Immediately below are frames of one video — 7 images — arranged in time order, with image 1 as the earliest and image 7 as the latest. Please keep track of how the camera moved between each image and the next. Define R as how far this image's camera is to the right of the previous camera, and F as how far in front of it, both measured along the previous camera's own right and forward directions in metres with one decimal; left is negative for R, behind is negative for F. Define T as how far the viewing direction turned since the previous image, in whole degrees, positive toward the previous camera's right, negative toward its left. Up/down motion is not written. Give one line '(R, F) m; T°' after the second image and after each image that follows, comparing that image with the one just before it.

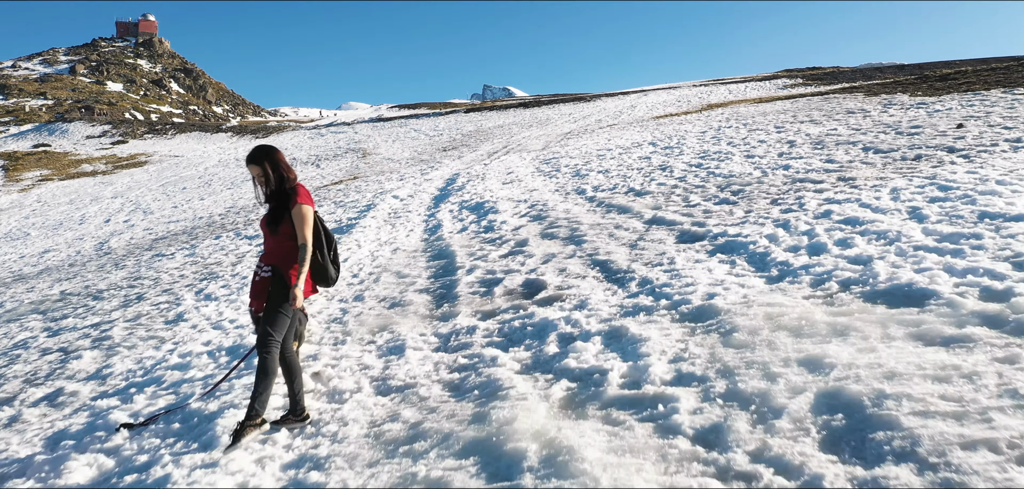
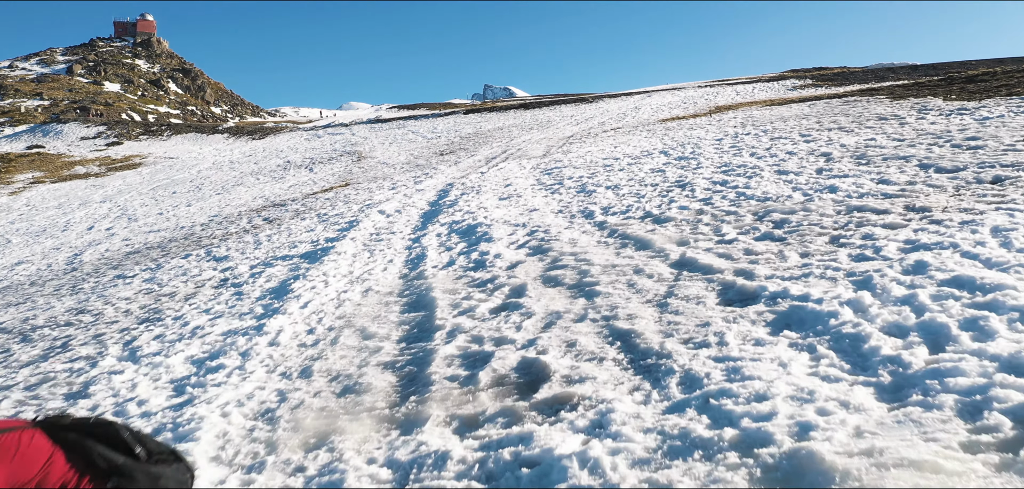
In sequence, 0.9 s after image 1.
(+0.1, +1.5) m; 0°
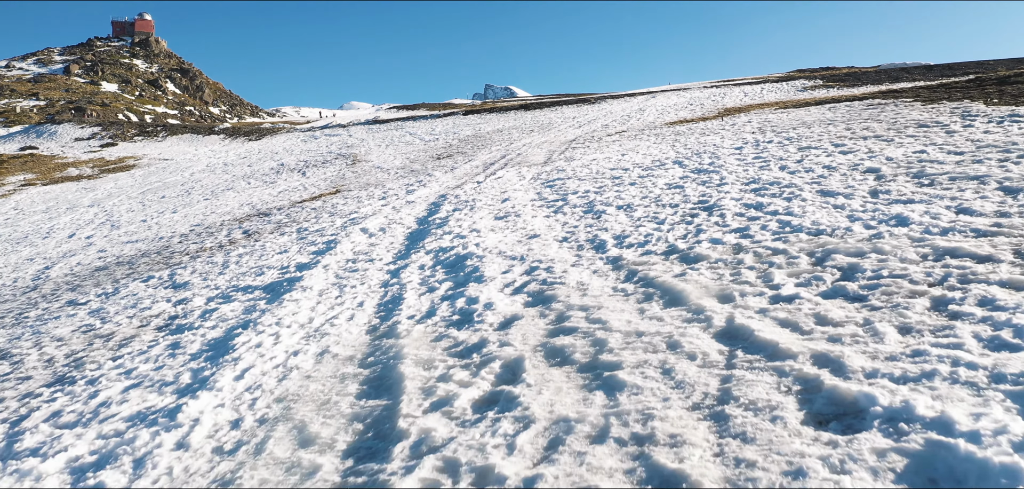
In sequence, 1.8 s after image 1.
(+0.1, +1.6) m; 0°
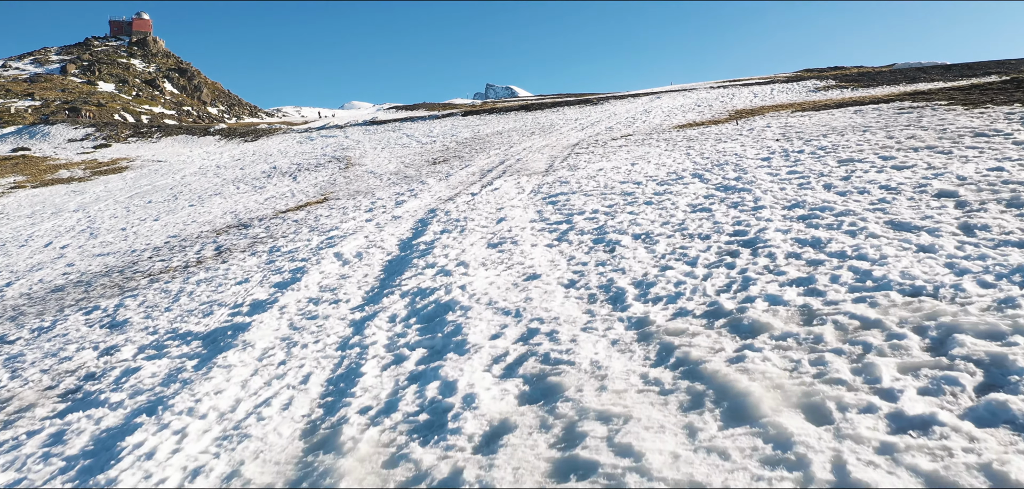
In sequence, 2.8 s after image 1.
(+0.1, +1.8) m; 0°
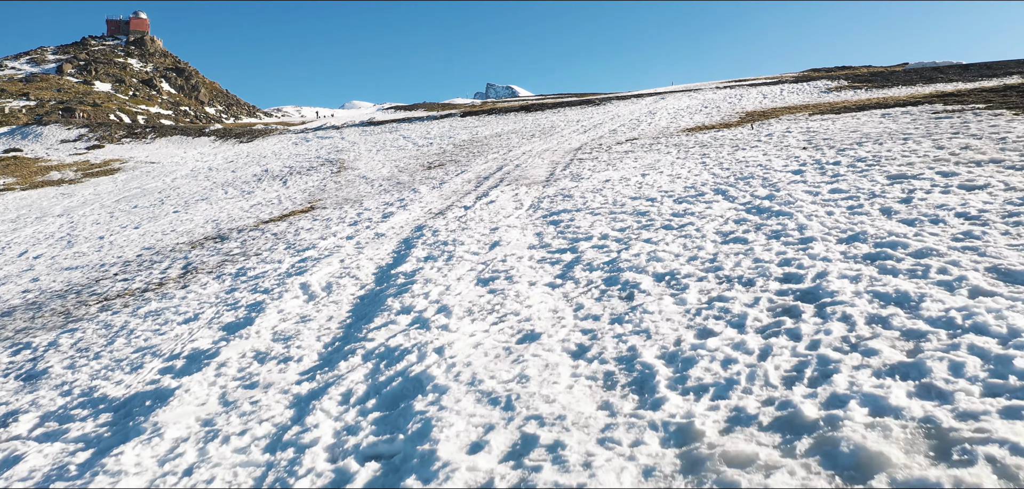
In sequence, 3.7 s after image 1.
(+0.1, +1.7) m; 0°
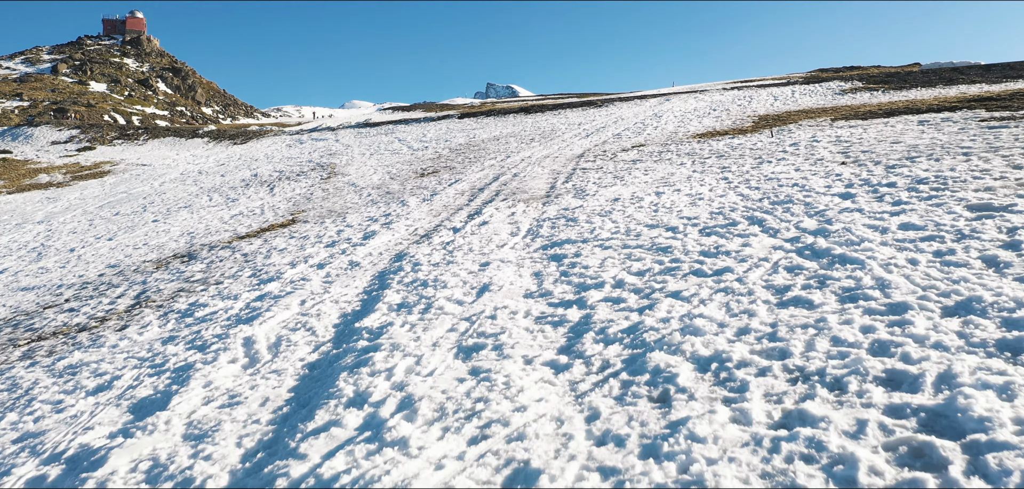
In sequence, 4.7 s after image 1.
(+0.1, +2.0) m; 0°
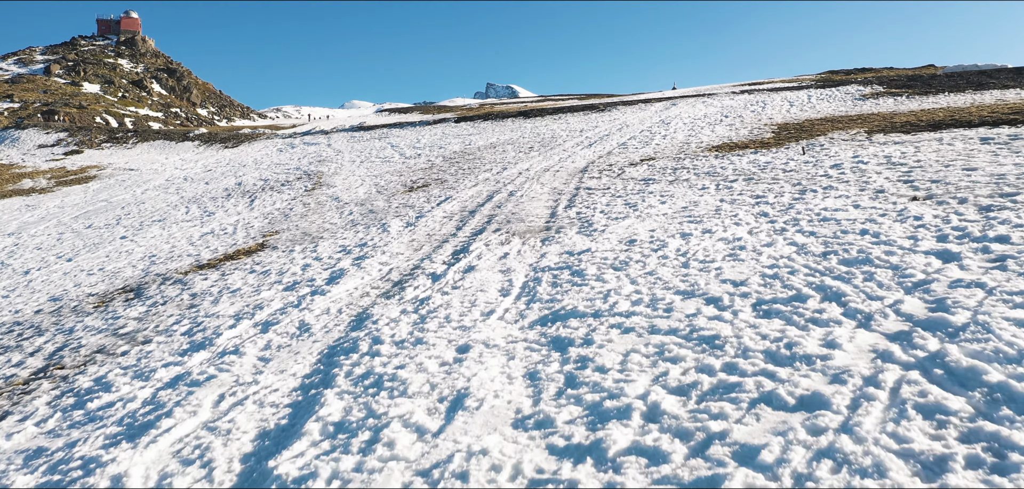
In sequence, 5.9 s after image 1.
(+0.2, +2.6) m; 0°
